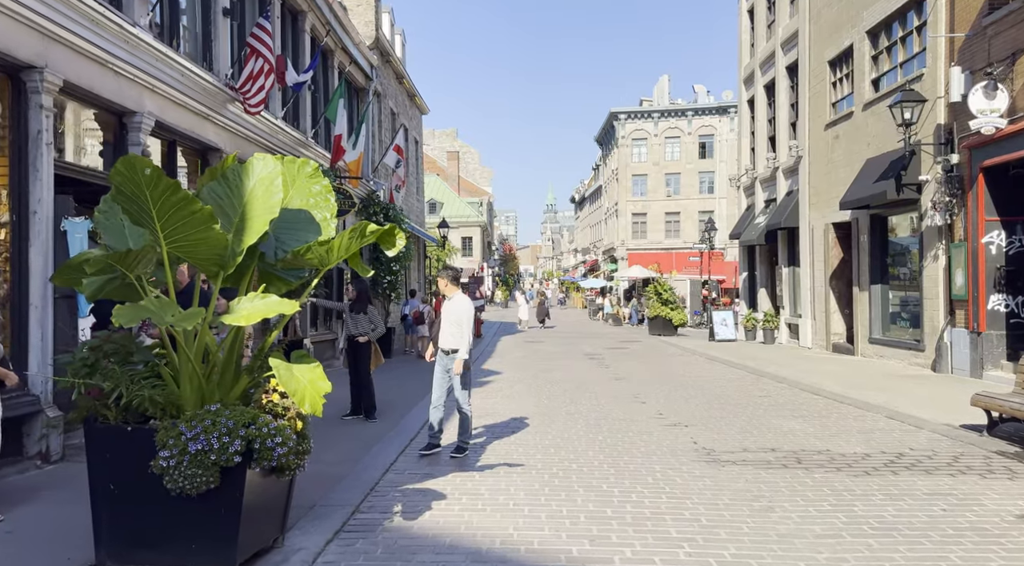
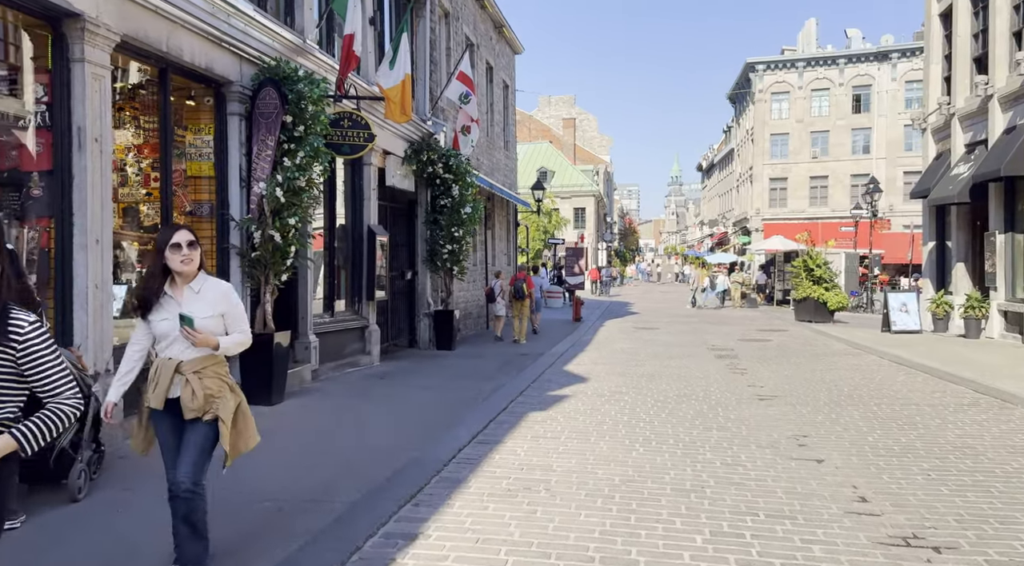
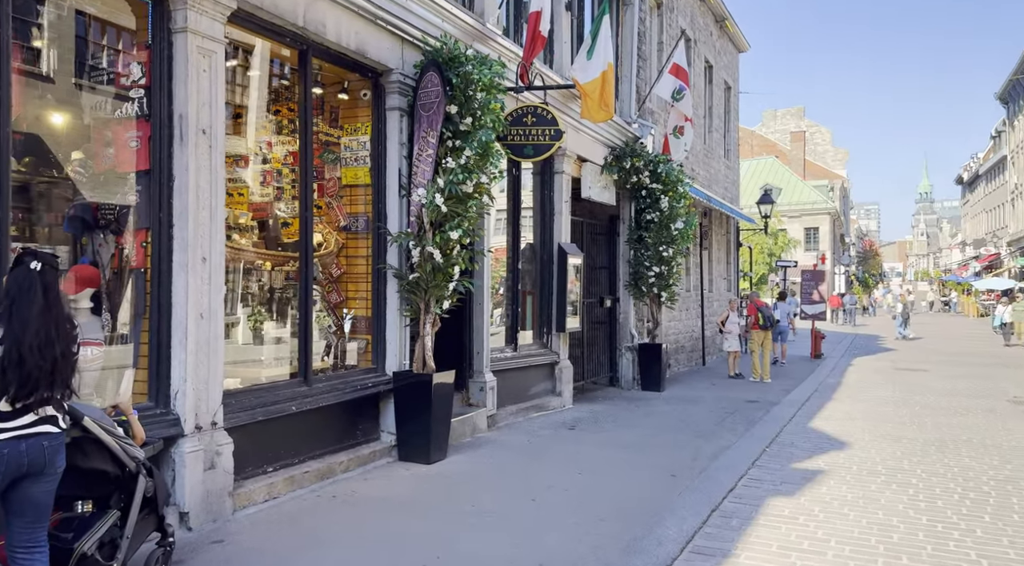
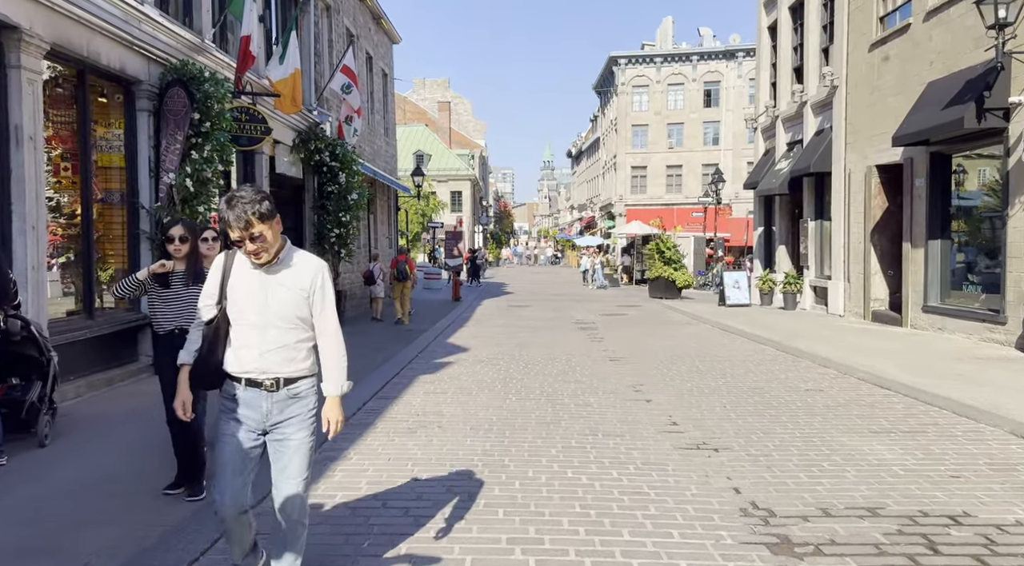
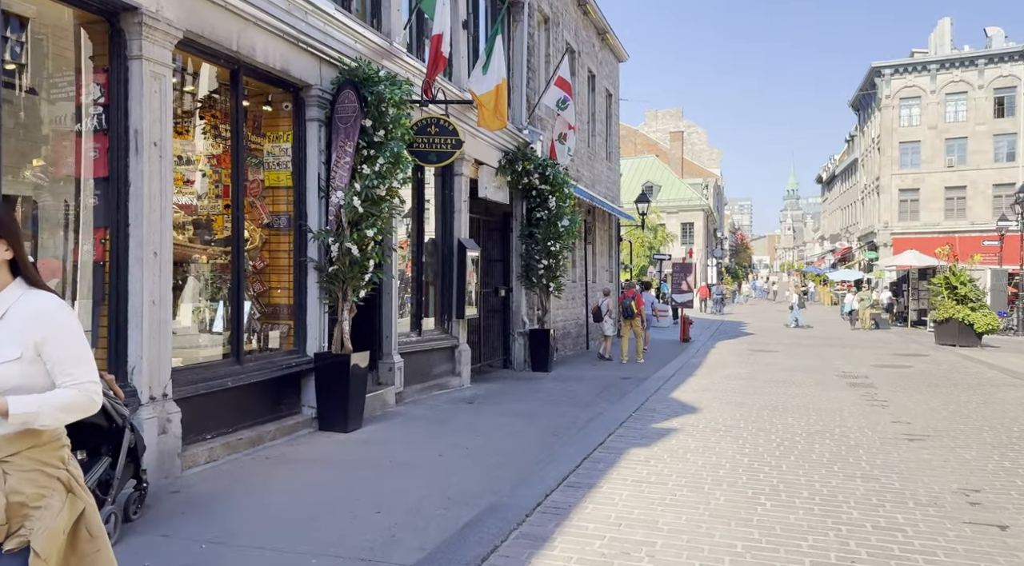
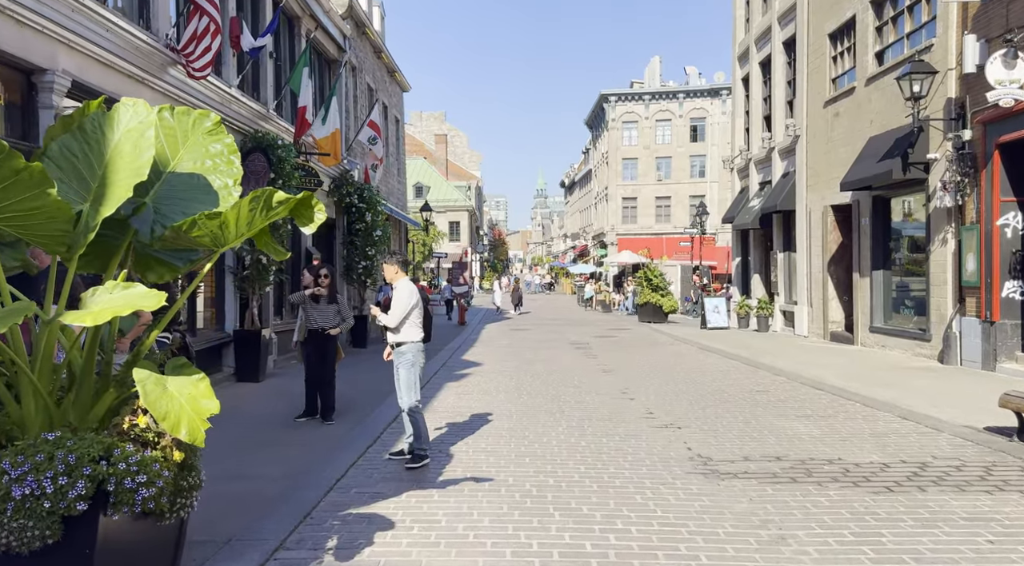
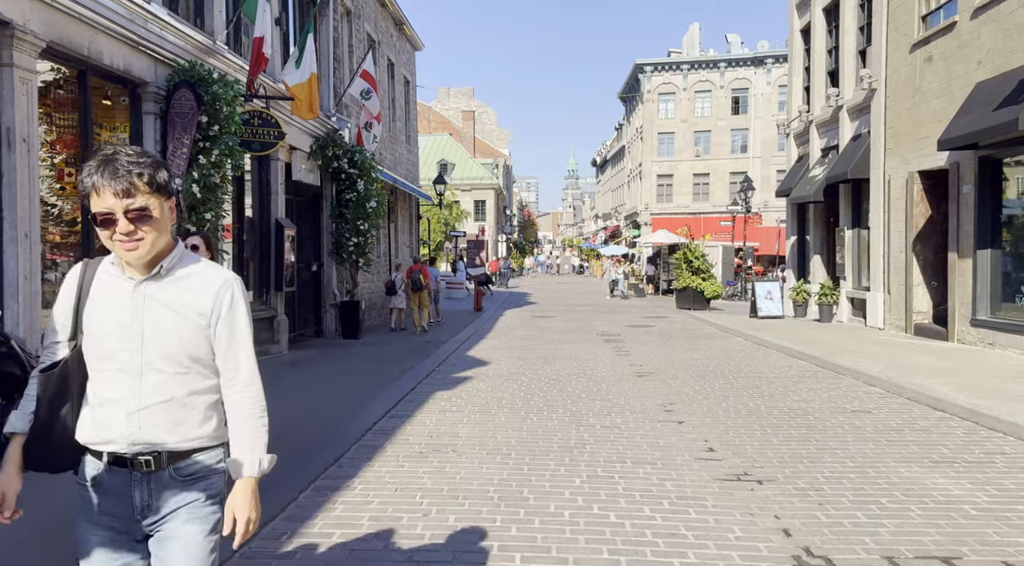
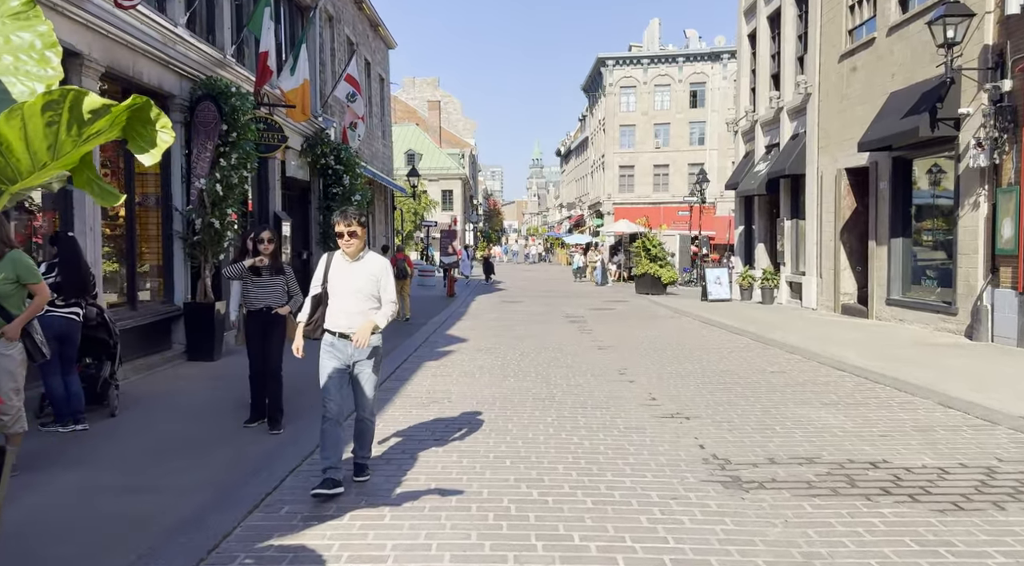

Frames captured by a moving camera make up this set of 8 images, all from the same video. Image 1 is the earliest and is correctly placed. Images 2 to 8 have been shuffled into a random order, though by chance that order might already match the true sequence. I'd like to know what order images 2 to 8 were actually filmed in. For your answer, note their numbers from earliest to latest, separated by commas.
6, 8, 4, 7, 2, 5, 3
